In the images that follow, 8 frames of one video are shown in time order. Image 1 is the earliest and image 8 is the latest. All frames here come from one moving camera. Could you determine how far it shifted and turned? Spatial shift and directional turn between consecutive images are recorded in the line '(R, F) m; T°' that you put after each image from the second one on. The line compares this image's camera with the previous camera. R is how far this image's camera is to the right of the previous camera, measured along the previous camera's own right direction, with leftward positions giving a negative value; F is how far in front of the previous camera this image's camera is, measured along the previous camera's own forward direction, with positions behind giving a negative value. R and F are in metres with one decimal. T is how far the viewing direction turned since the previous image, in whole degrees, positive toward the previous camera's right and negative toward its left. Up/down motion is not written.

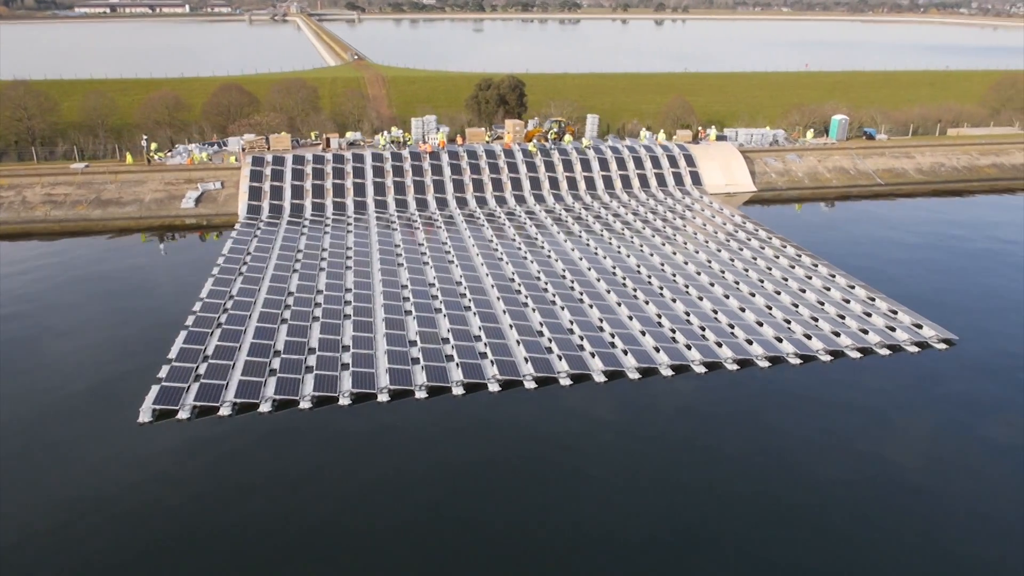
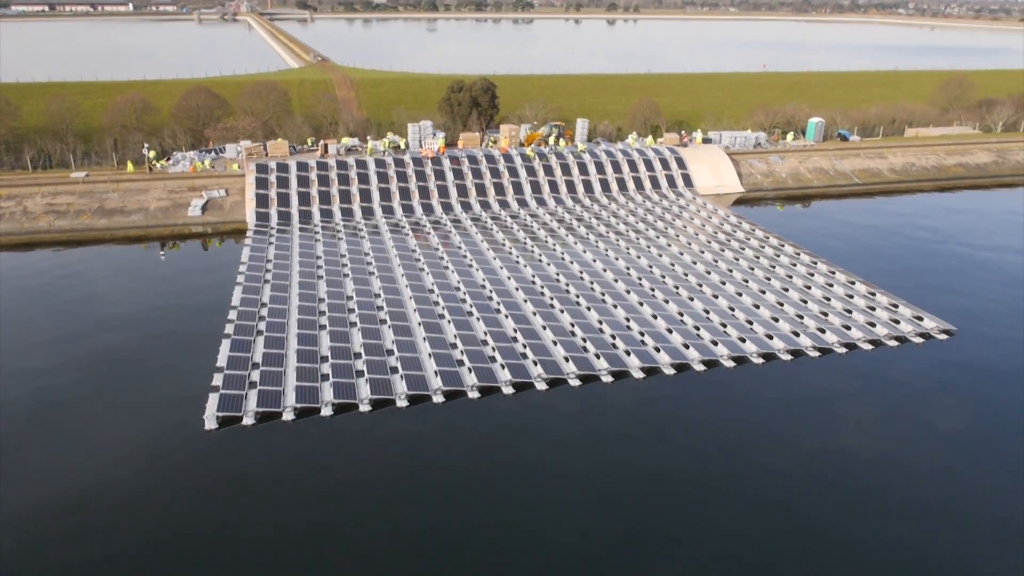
(-3.0, -1.0) m; +3°
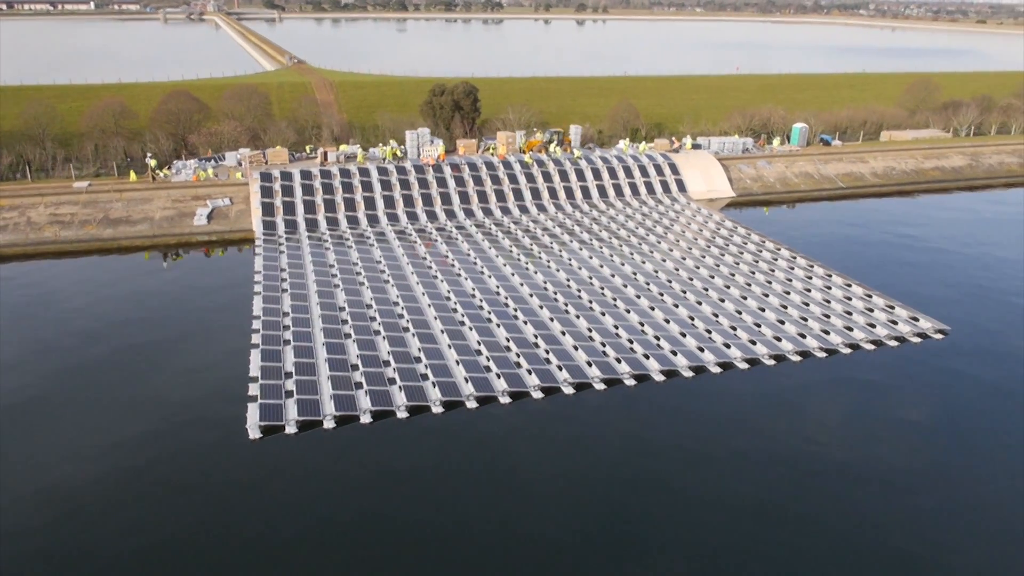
(-2.0, -0.9) m; +2°
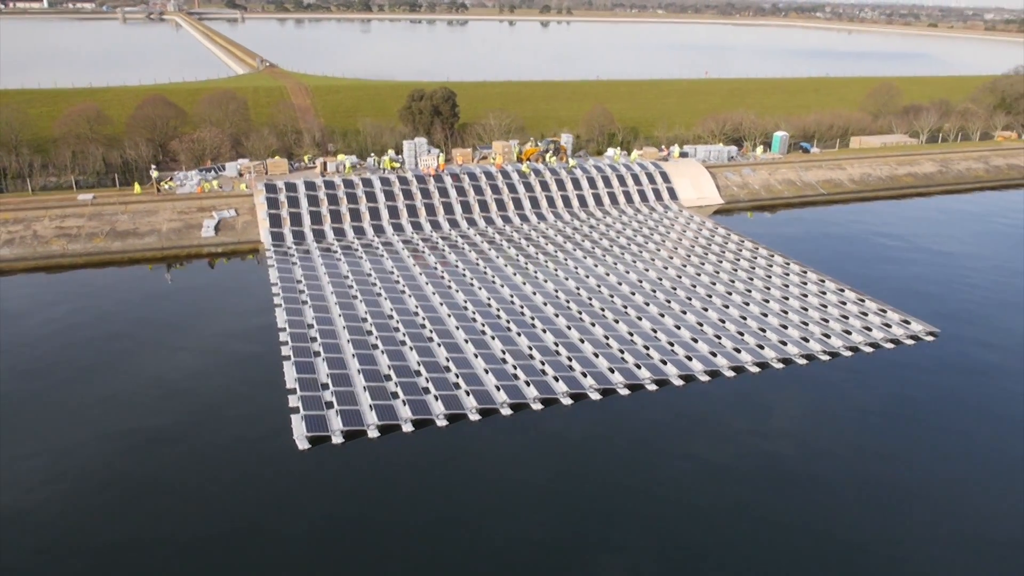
(-2.3, -1.1) m; +3°
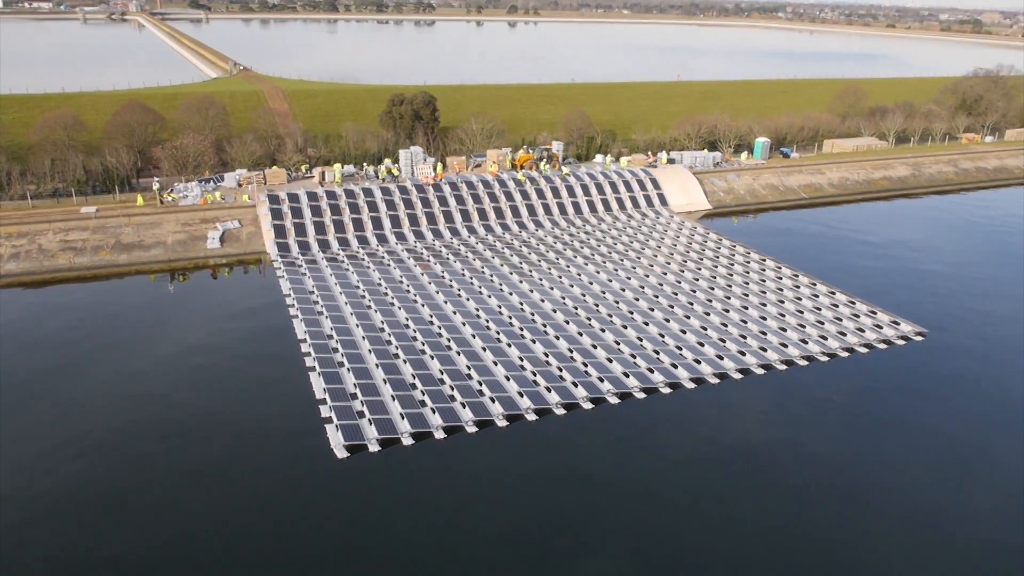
(-2.0, -1.1) m; +2°
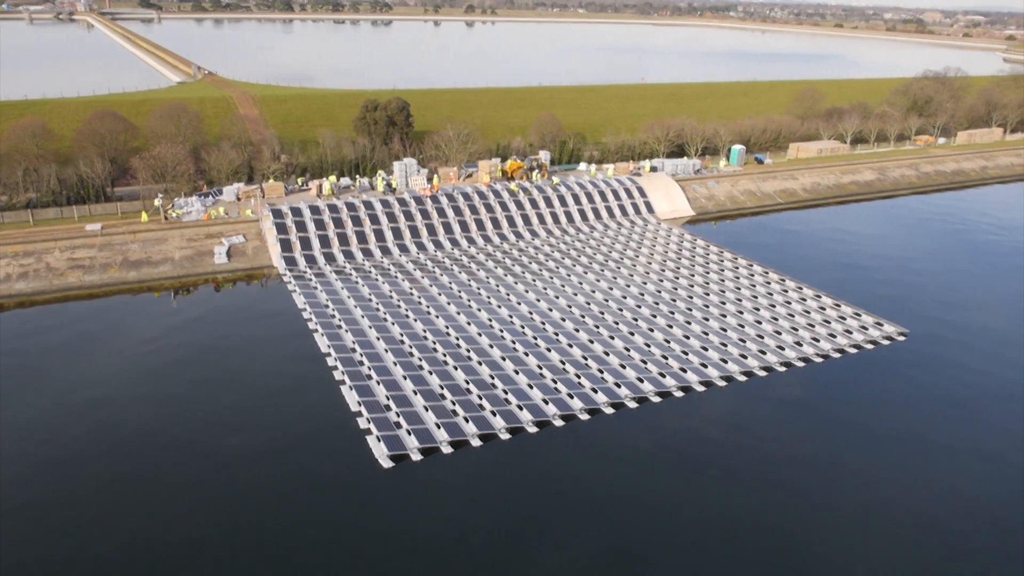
(-2.6, -1.5) m; +3°
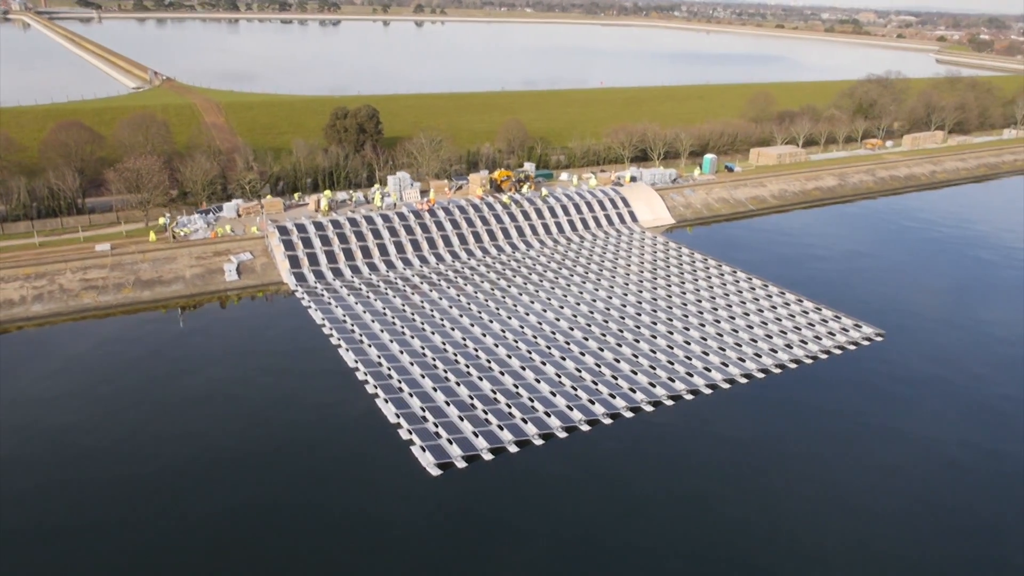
(-3.1, -2.0) m; +4°
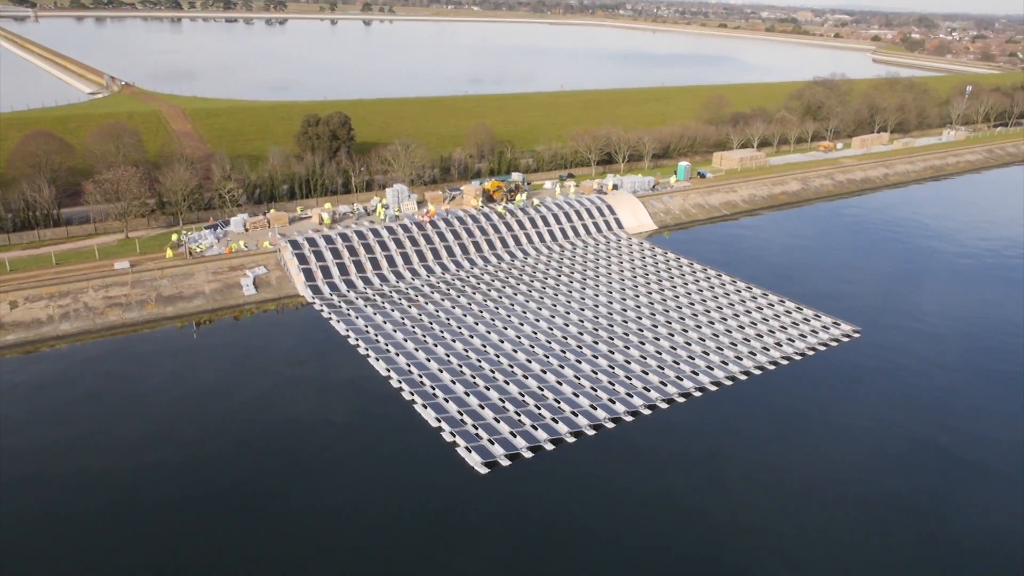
(-3.5, -2.6) m; +4°
